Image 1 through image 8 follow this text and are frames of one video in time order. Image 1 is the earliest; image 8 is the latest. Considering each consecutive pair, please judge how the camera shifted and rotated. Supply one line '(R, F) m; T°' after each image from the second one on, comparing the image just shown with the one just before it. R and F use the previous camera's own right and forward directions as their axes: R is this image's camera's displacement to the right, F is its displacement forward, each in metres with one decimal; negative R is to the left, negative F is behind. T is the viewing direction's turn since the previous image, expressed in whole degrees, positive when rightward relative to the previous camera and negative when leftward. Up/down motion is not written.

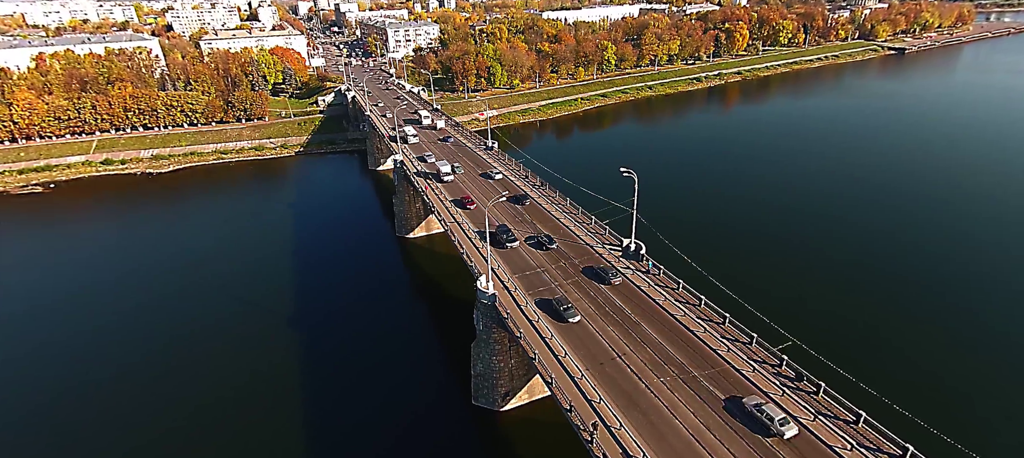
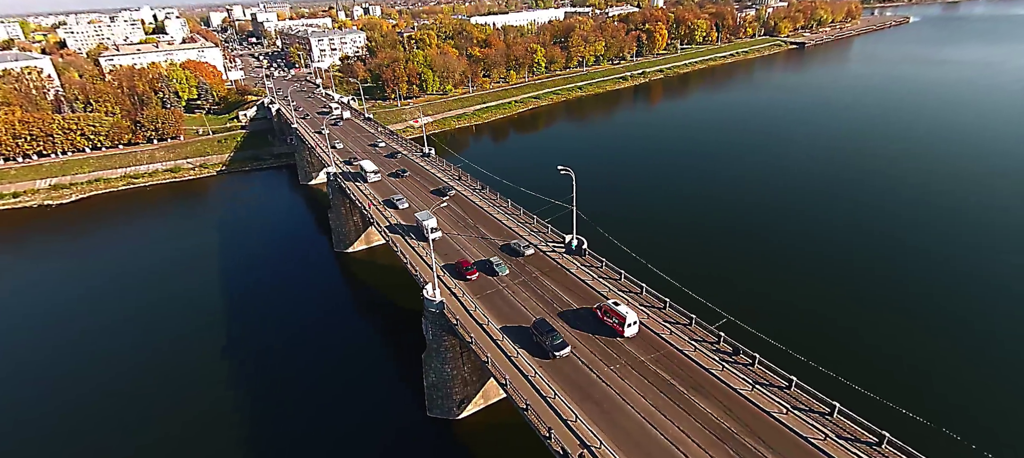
(-1.3, -0.1) m; +8°
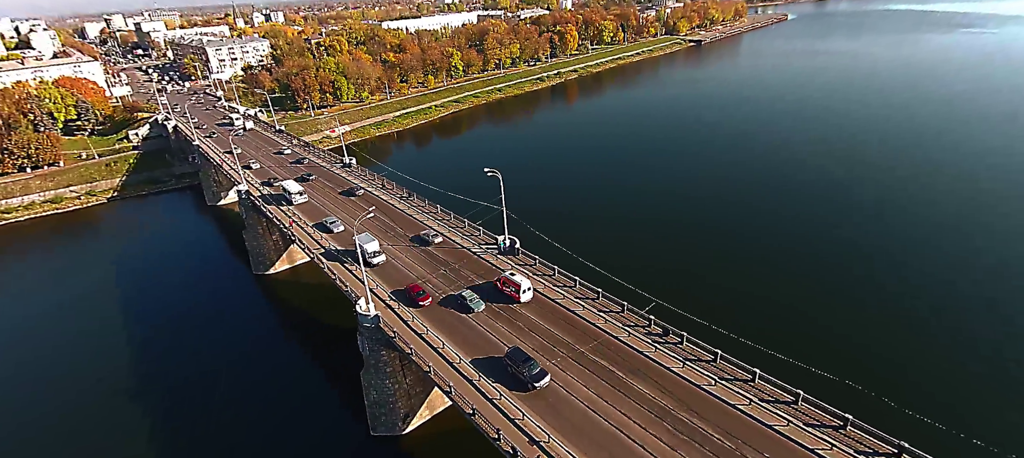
(-1.6, 0.0) m; +10°
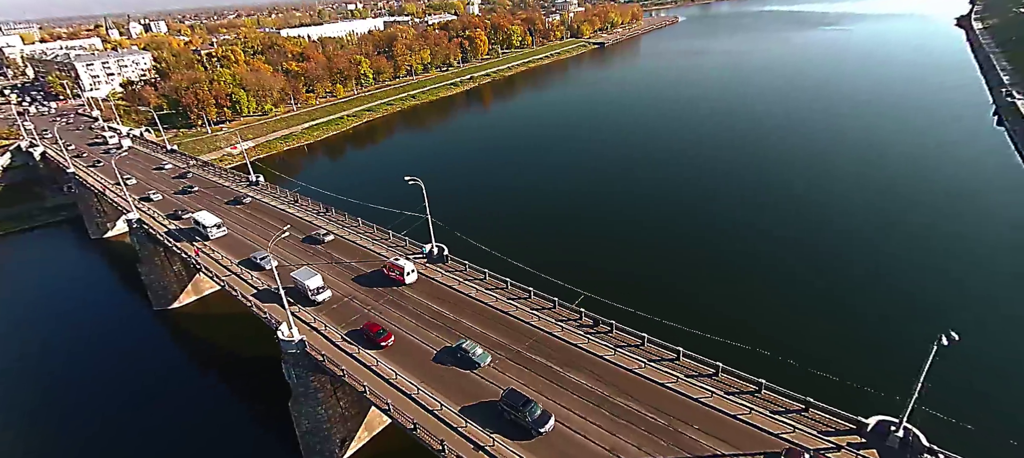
(-1.5, +0.1) m; +10°
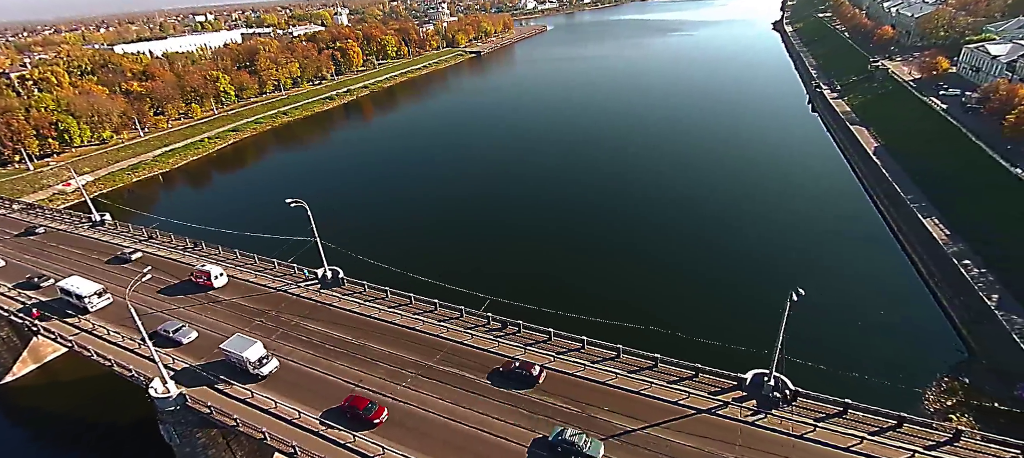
(-2.0, +0.2) m; +14°
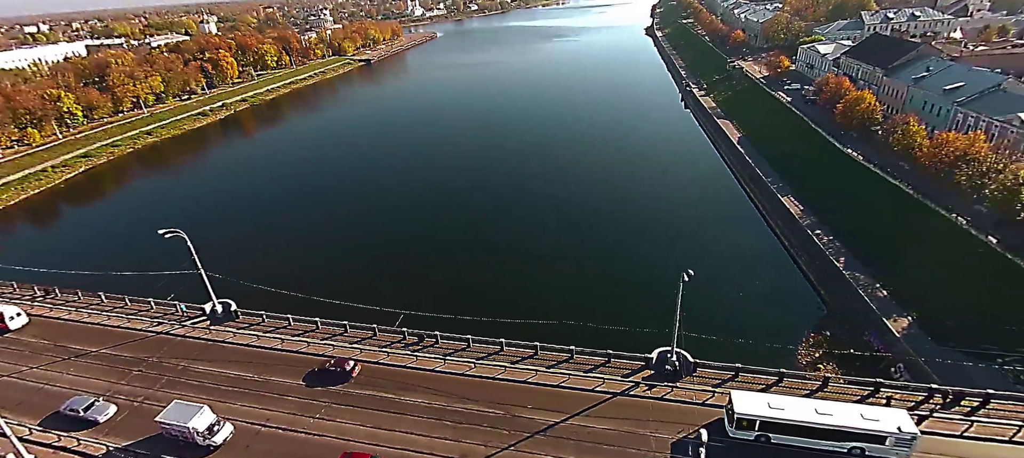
(-1.8, +0.2) m; +13°
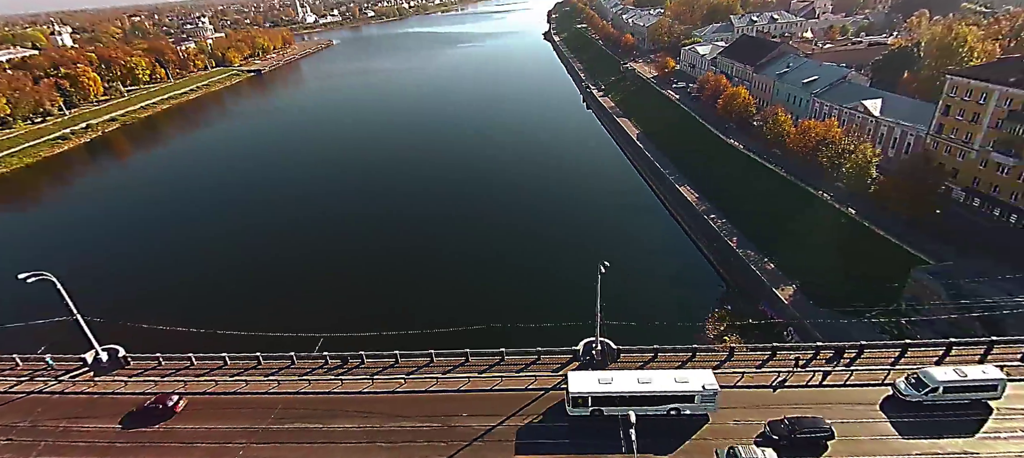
(-1.6, +0.2) m; +11°
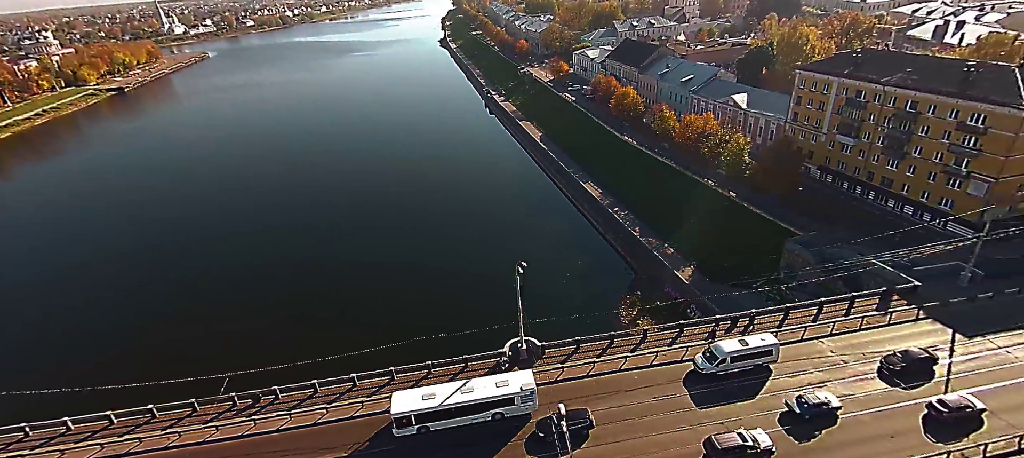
(-1.8, +0.2) m; +12°
